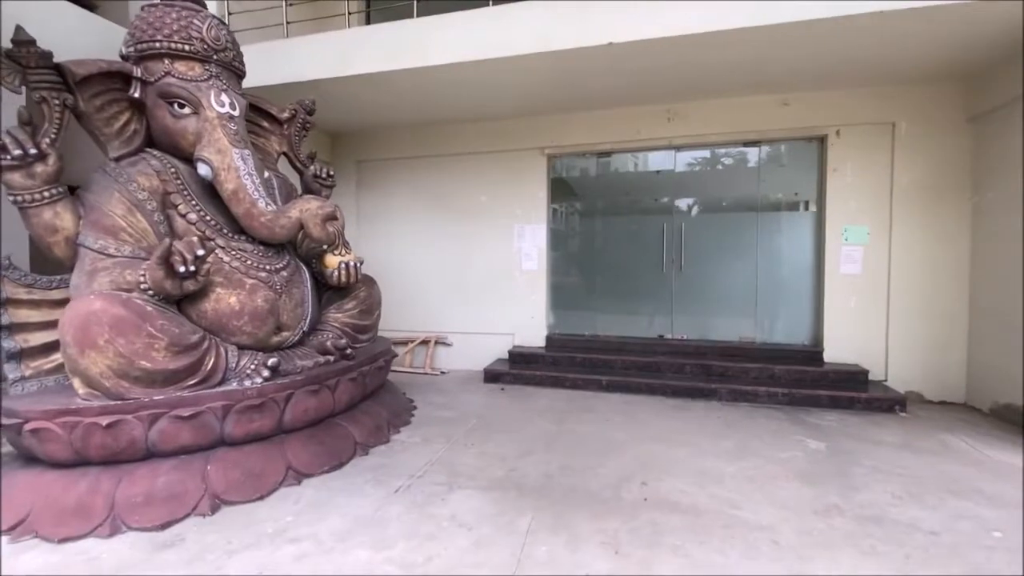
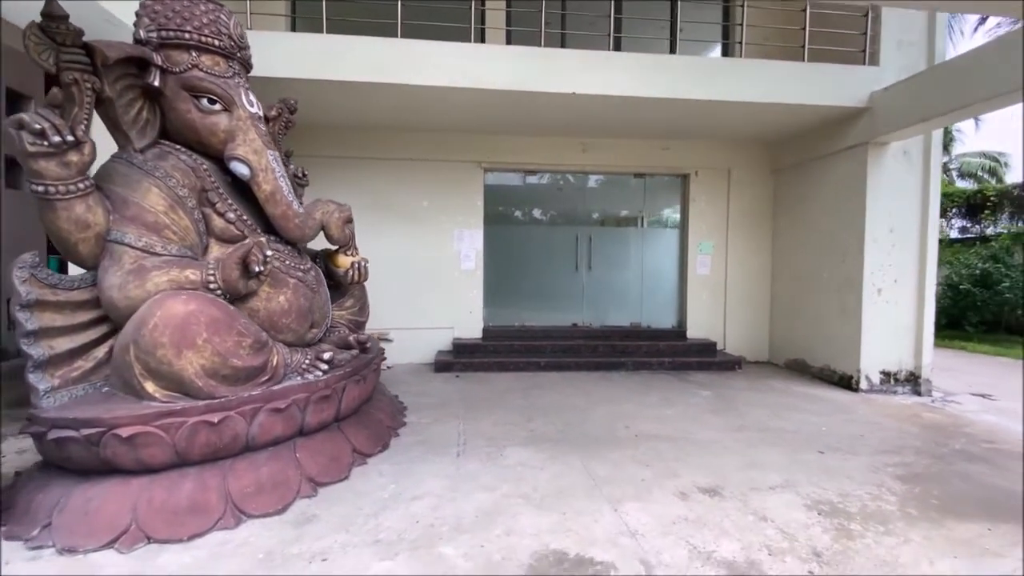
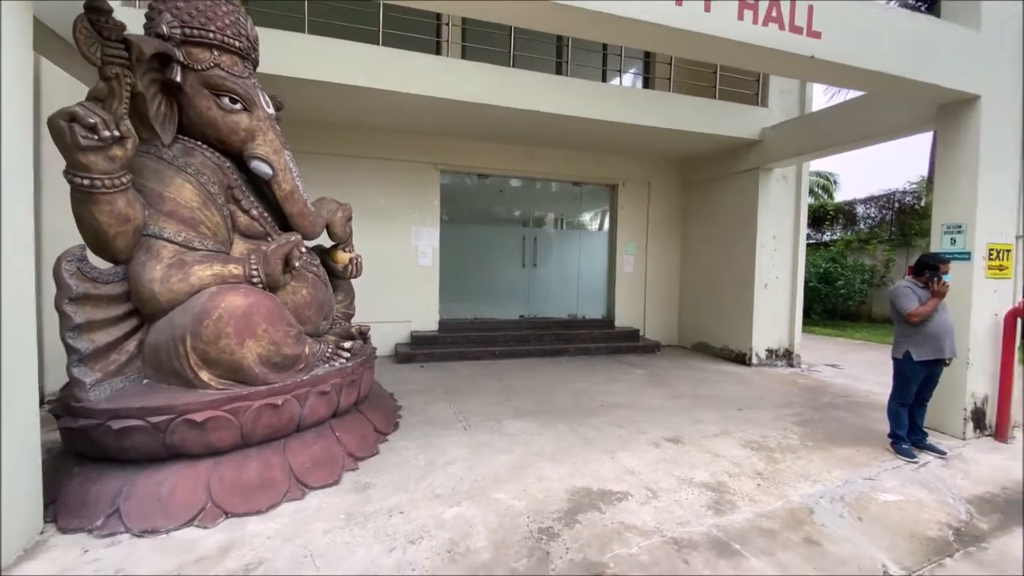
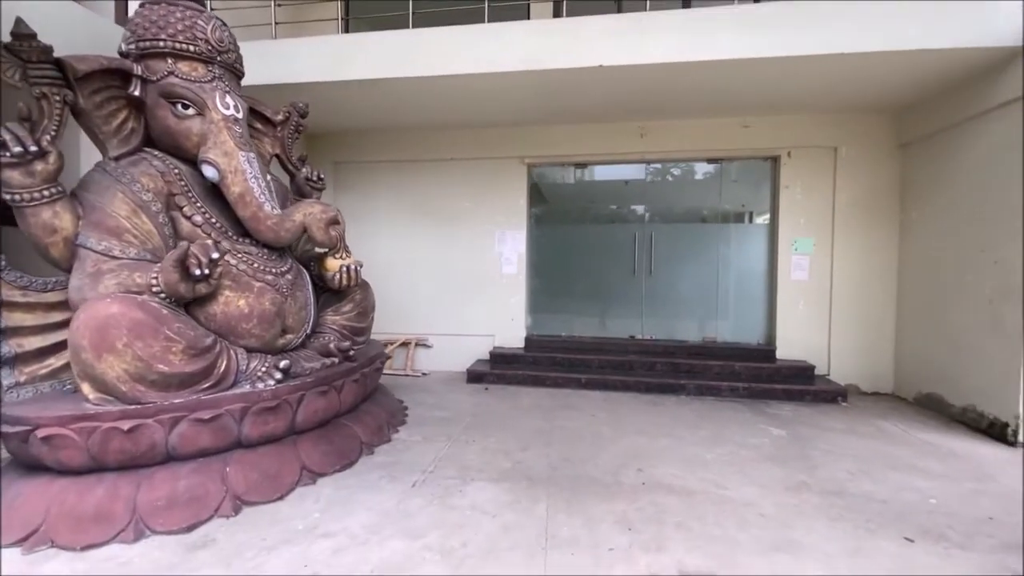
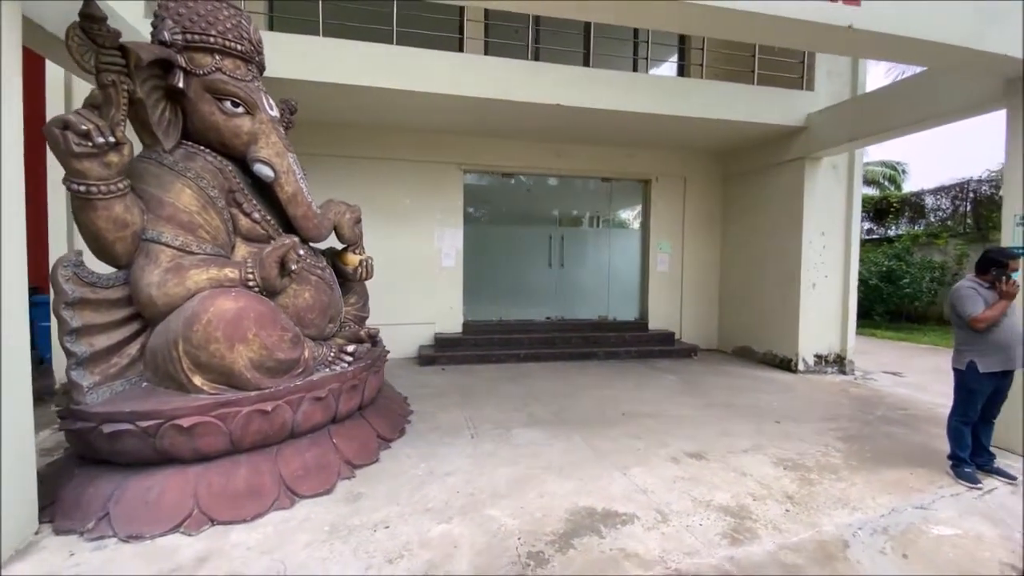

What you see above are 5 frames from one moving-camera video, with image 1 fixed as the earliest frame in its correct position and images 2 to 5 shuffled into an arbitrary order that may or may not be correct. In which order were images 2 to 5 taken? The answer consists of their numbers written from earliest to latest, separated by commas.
4, 2, 5, 3
